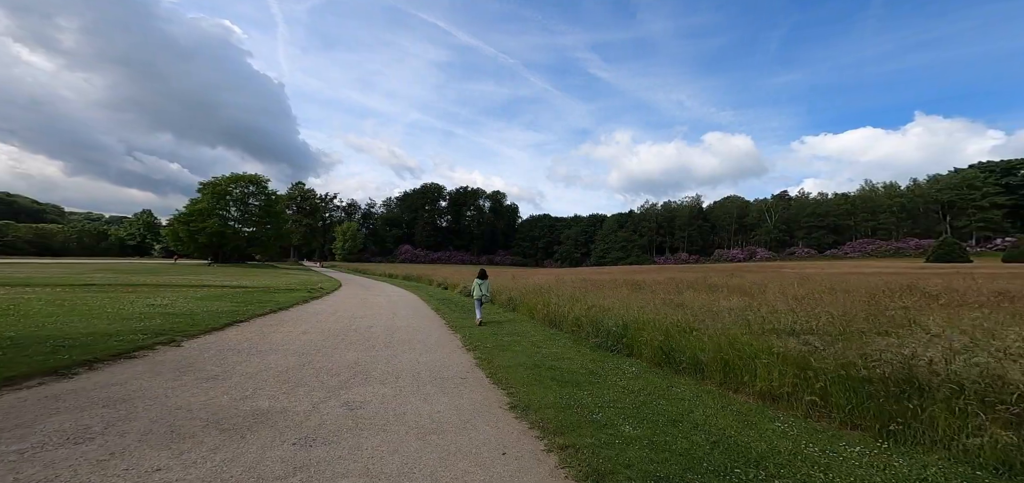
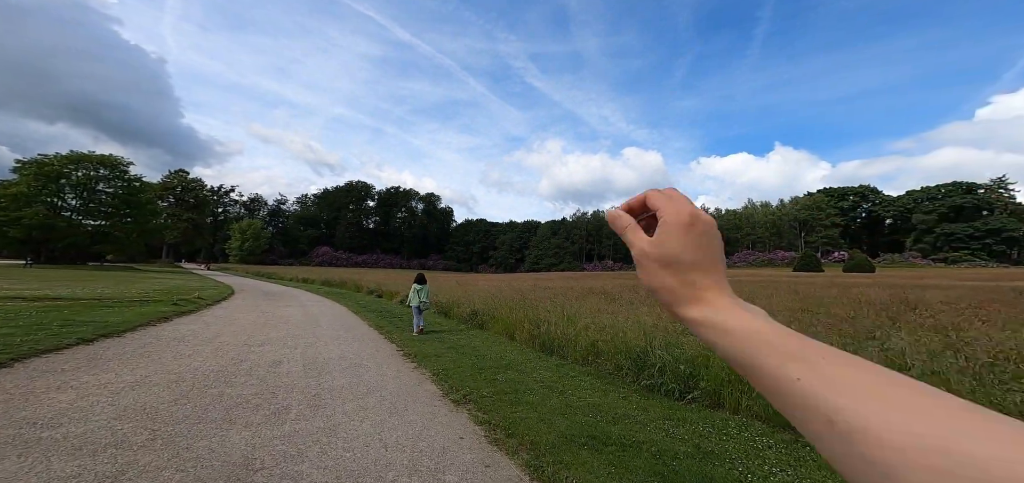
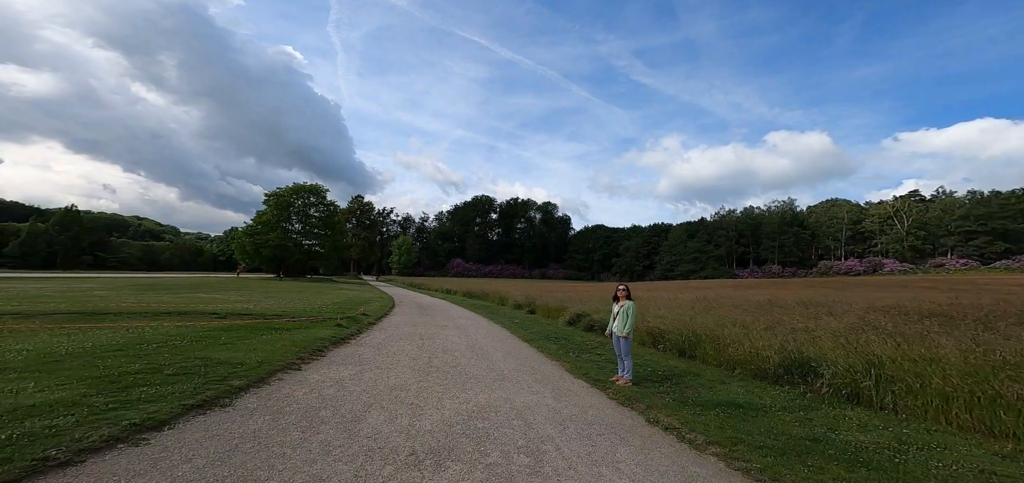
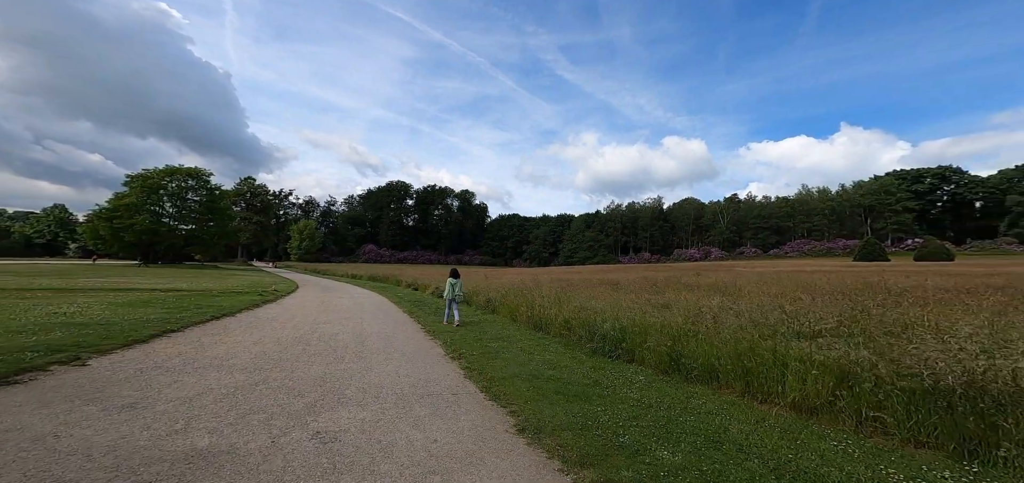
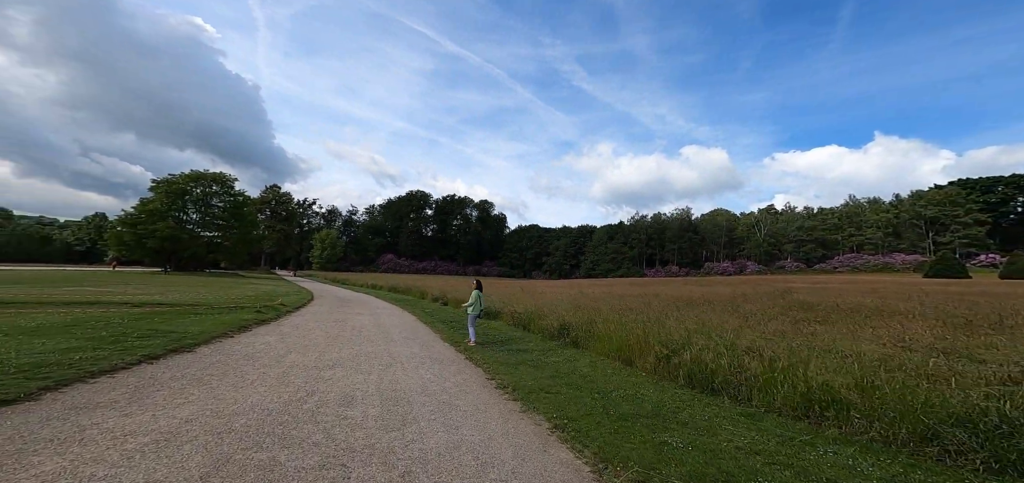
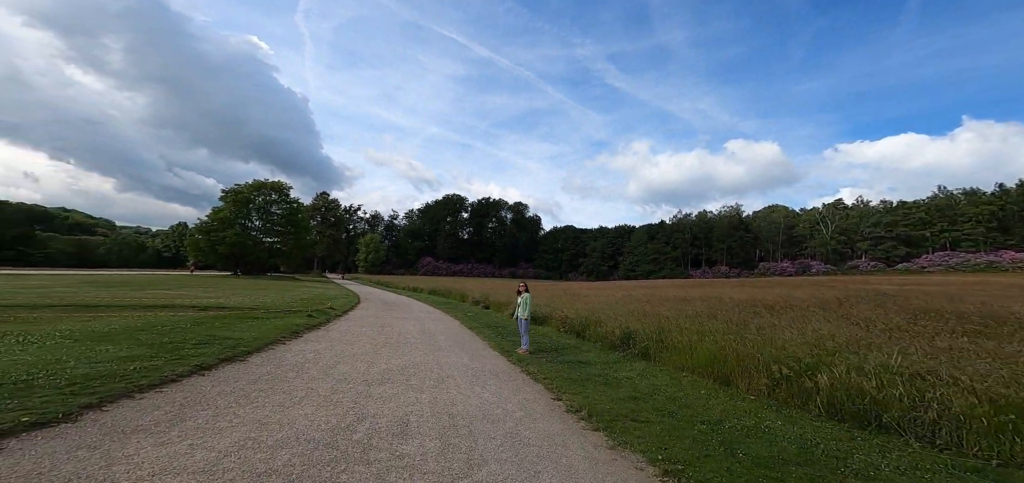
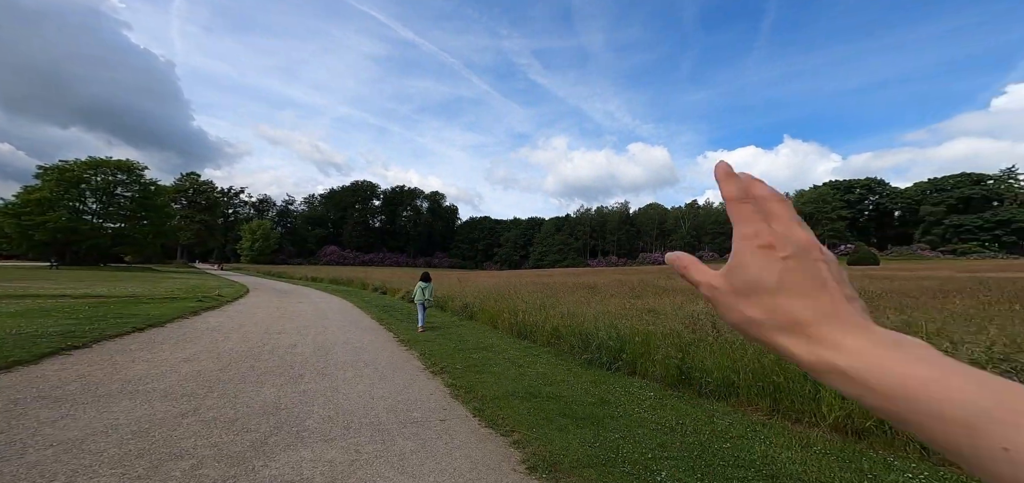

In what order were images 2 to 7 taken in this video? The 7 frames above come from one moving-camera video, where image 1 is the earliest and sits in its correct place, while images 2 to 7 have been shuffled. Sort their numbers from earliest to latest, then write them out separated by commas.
4, 7, 2, 5, 6, 3
